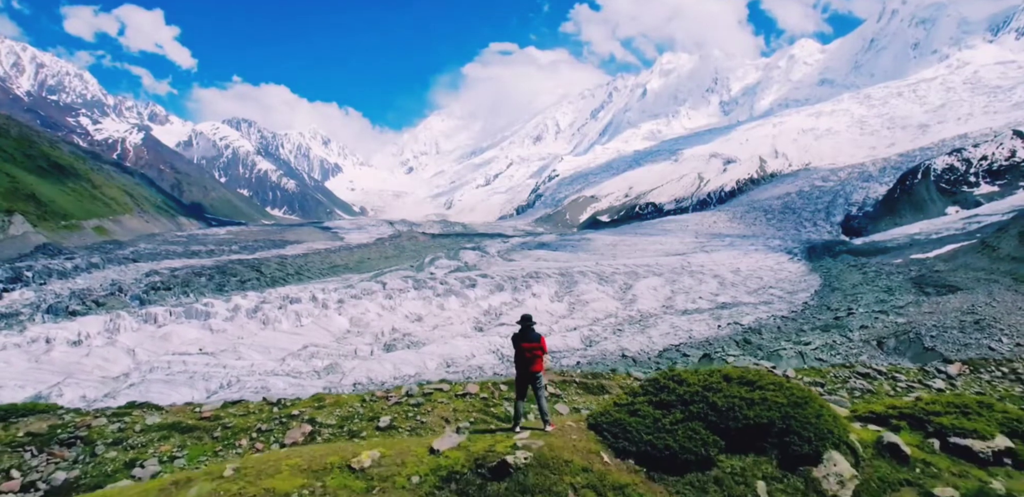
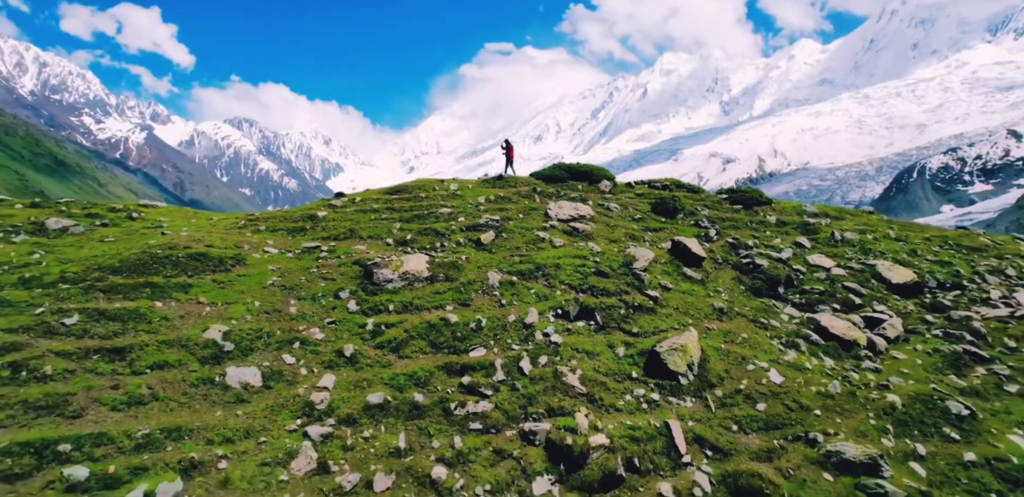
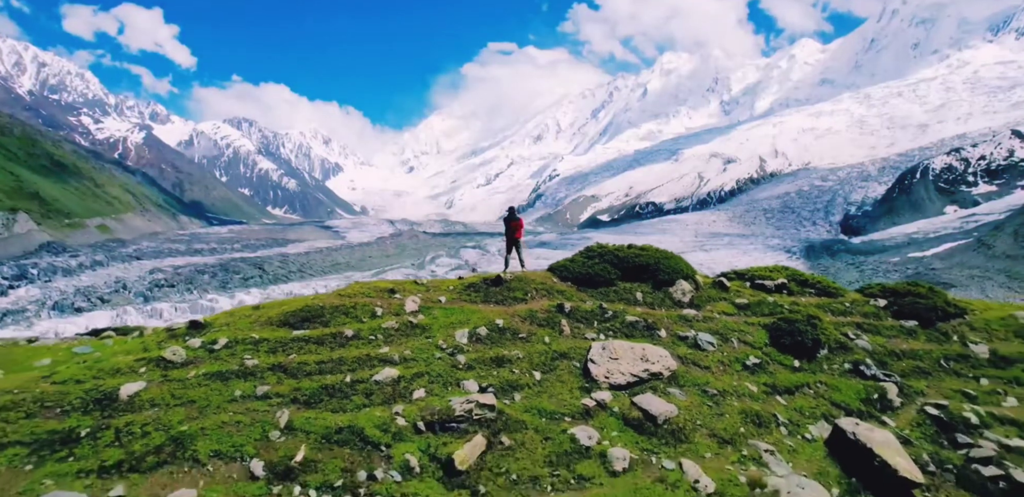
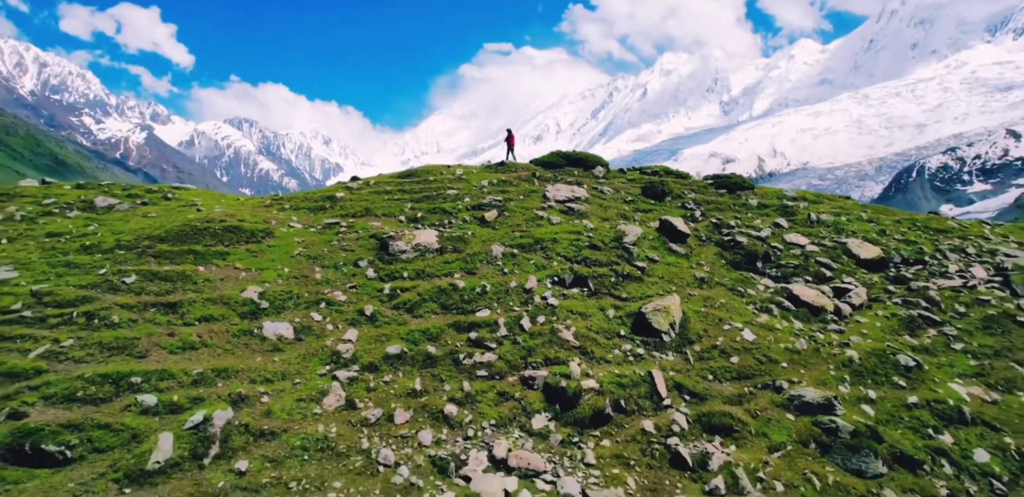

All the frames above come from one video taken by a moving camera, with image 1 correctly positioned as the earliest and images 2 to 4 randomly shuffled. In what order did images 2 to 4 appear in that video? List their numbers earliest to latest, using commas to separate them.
3, 2, 4
